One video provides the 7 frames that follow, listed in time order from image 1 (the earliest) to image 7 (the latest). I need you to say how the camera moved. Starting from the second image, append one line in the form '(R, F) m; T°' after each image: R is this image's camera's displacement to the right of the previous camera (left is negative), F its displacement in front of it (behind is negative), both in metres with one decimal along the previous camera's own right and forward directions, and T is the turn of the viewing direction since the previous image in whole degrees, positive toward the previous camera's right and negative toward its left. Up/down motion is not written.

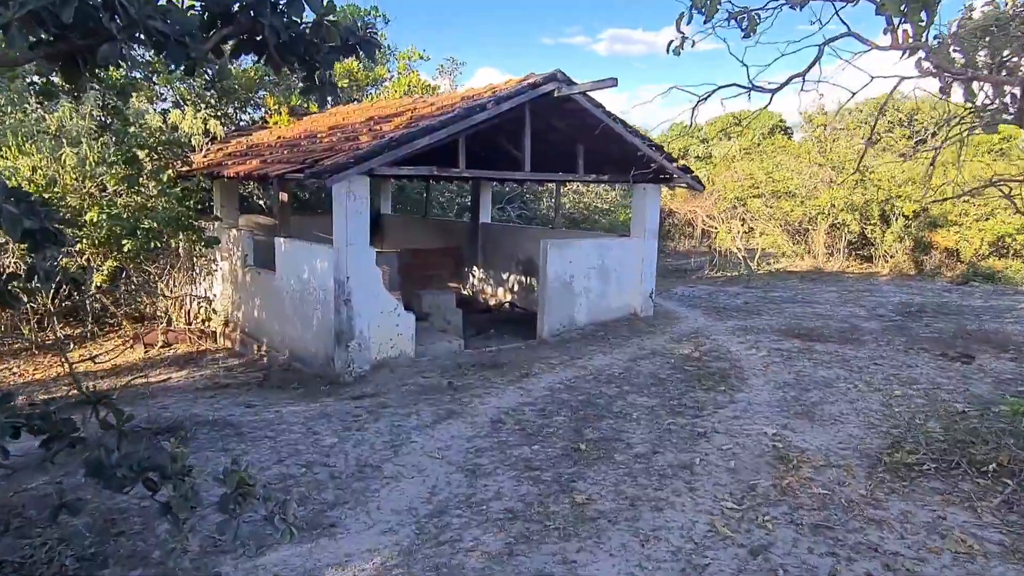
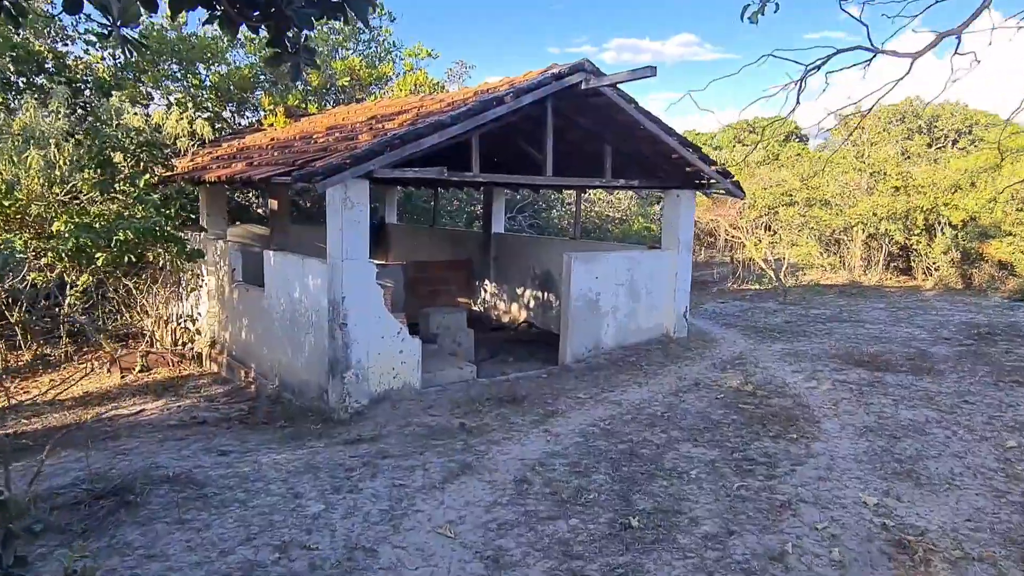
(-0.1, +1.1) m; -1°
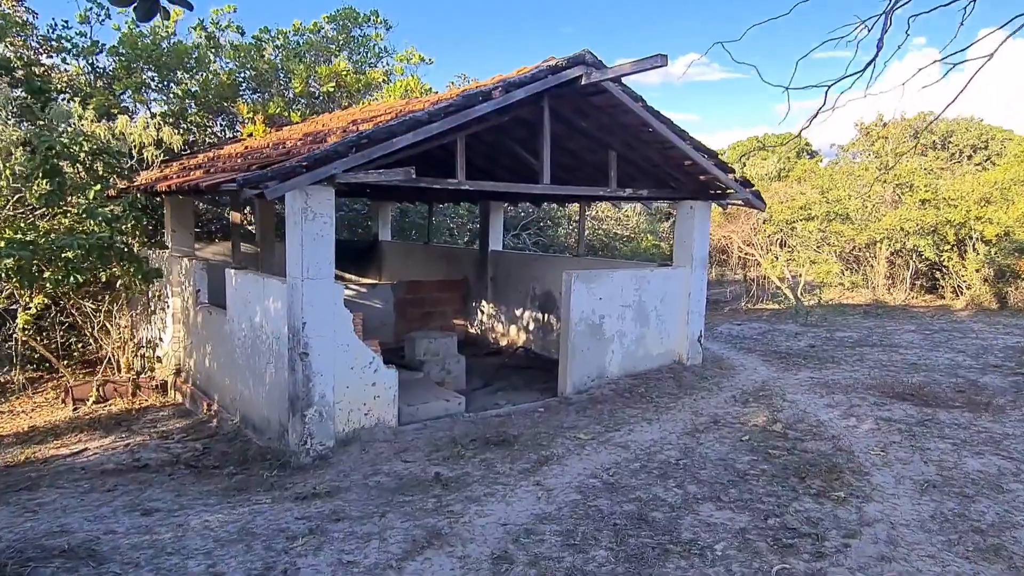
(+0.2, +0.9) m; -1°
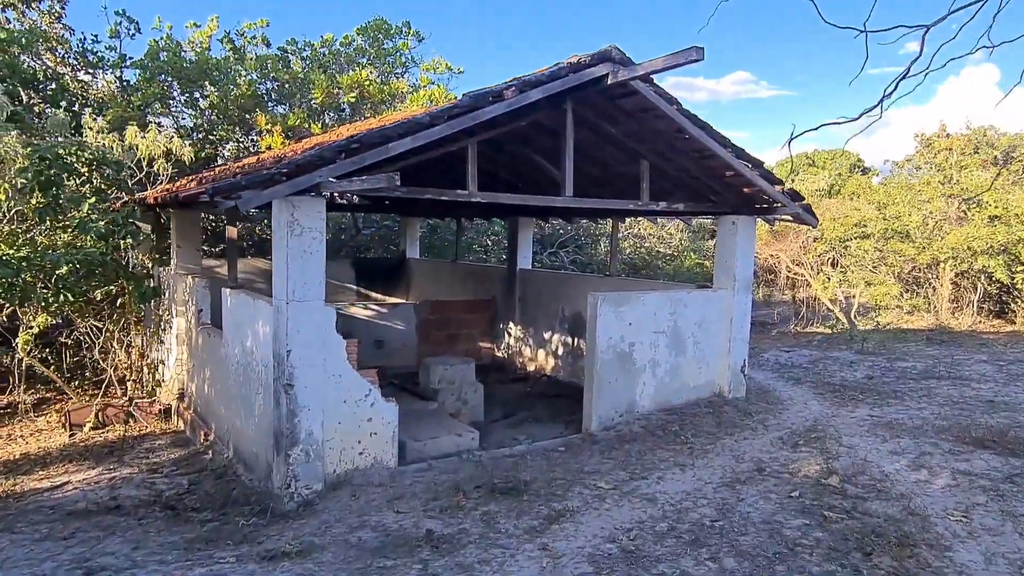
(+0.2, +0.7) m; -3°
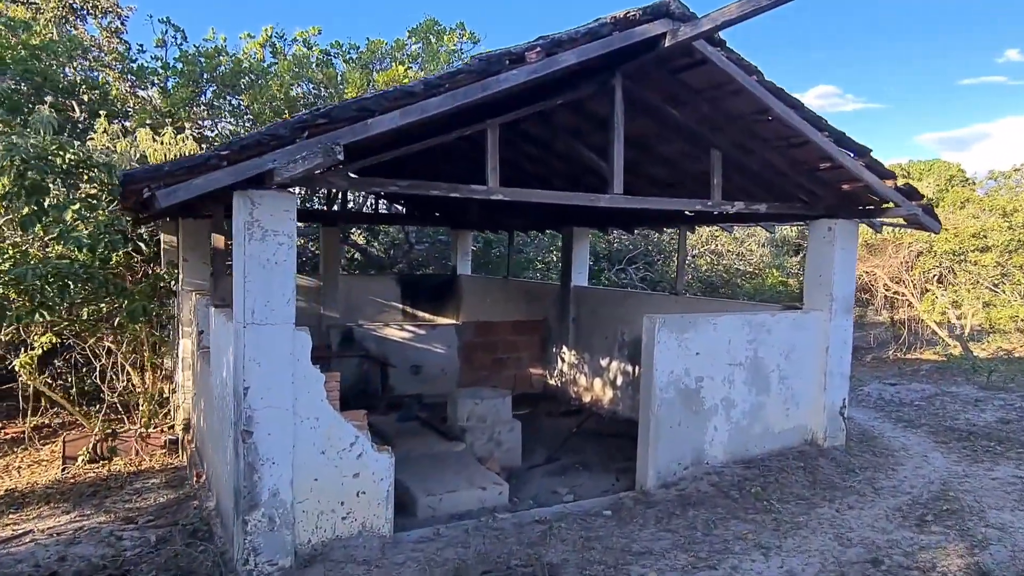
(+0.3, +1.2) m; -6°
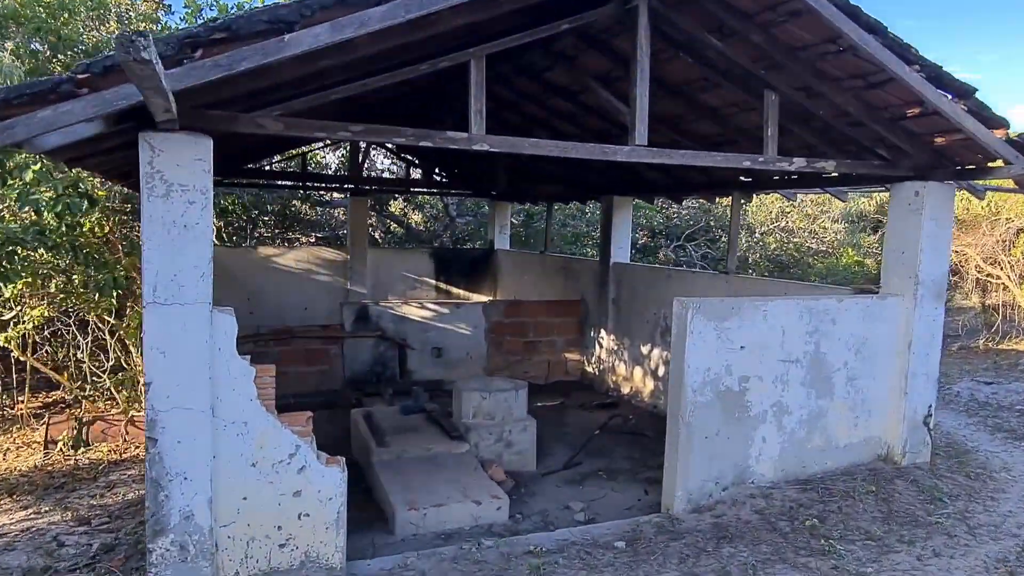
(+0.4, +1.0) m; -5°
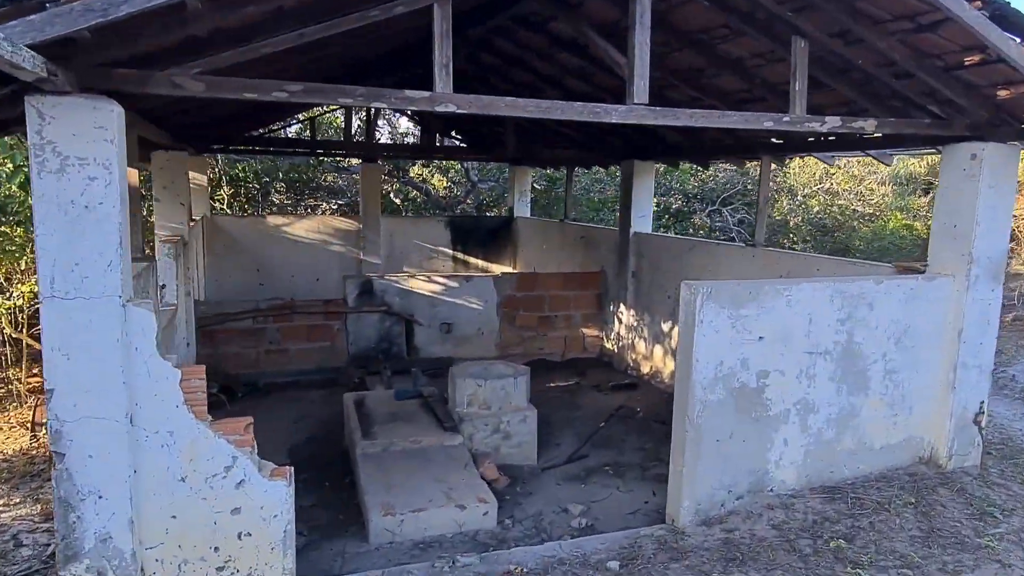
(+0.3, +0.5) m; -3°
